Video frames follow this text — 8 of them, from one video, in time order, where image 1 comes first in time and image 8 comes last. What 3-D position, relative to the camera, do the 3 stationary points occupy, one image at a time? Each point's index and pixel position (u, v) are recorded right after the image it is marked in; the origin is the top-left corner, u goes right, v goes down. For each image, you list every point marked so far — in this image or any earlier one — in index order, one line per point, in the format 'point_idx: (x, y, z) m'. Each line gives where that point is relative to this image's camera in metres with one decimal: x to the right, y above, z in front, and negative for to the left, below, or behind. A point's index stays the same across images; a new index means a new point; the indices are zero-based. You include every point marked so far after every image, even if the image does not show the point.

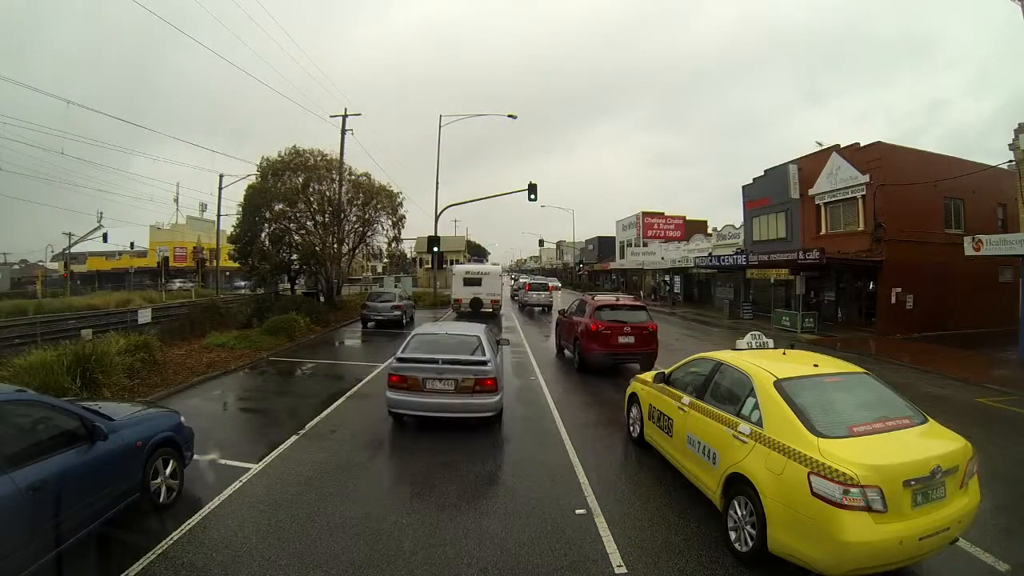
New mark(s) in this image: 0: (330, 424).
0: (-2.7, -2.0, +7.3) m
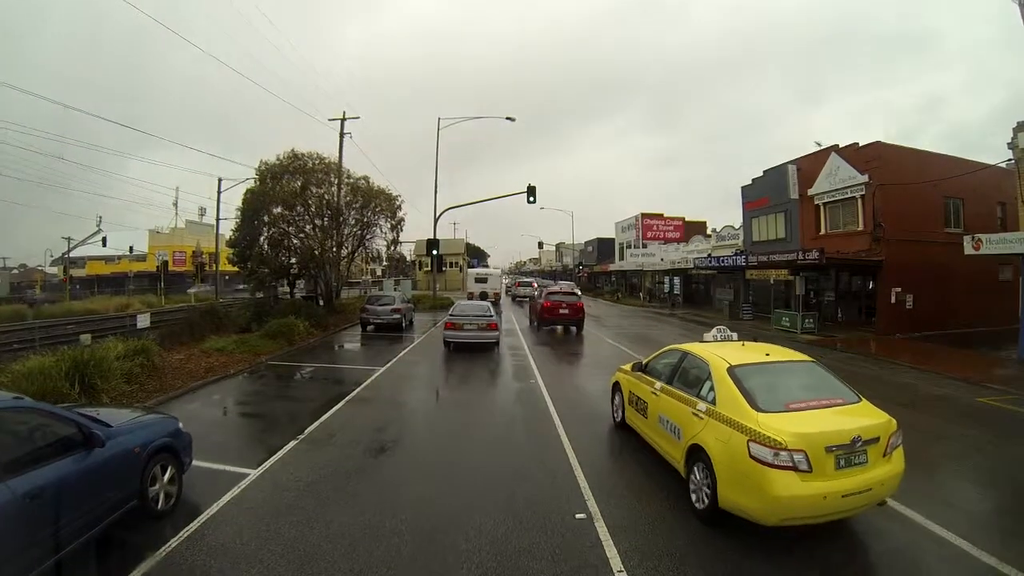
0: (-2.7, -2.0, +7.3) m
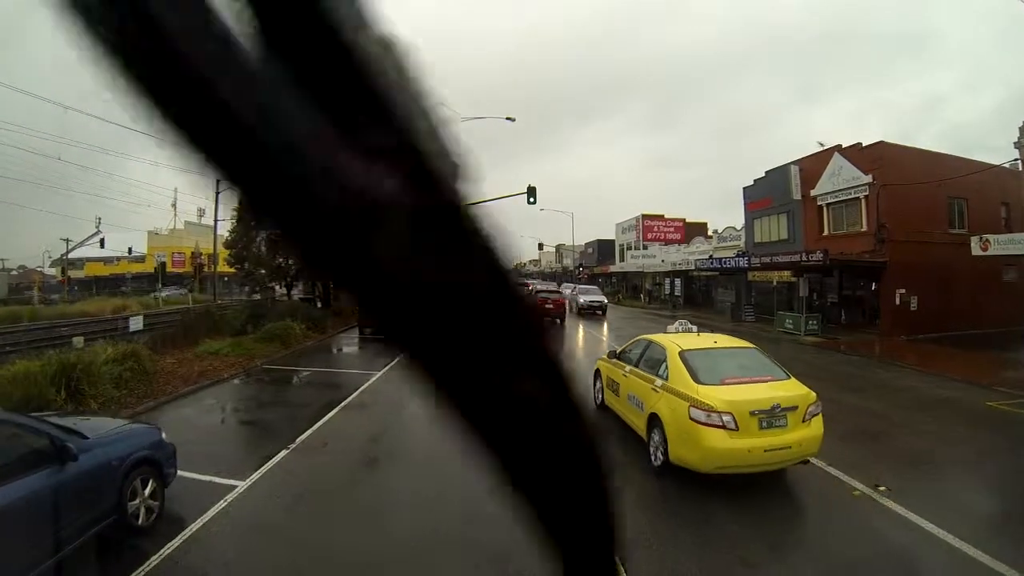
0: (-2.7, -2.1, +7.1) m
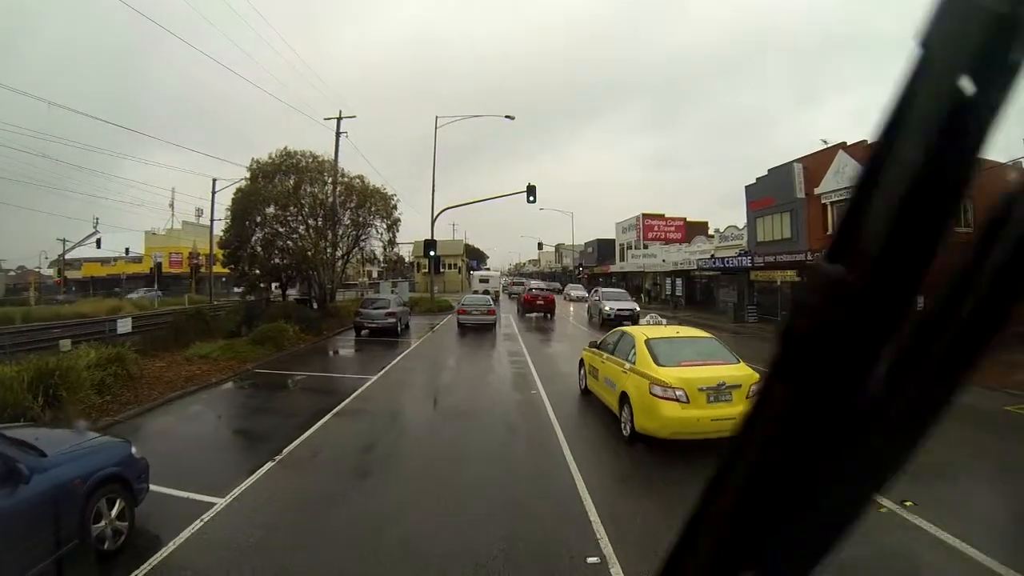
0: (-2.7, -2.1, +6.7) m
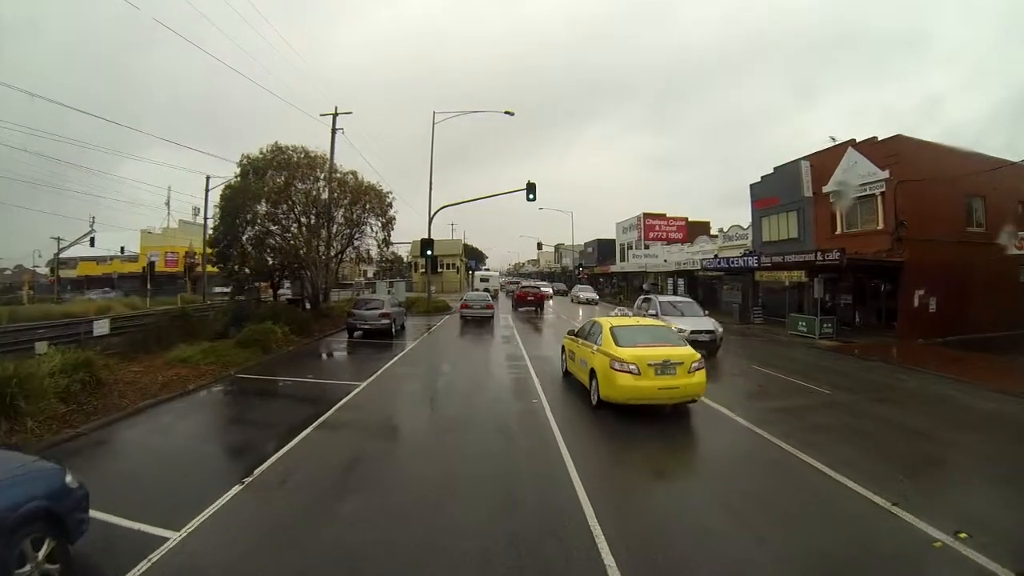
0: (-2.7, -2.1, +6.1) m
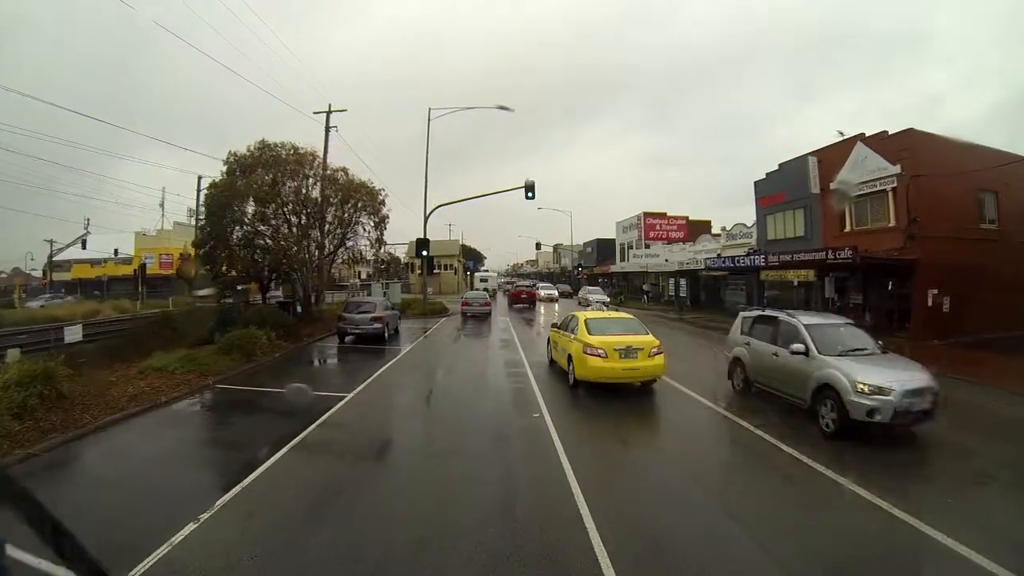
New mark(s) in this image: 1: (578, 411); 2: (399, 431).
0: (-2.7, -2.1, +5.5) m
1: (+1.2, -2.1, +9.0) m
2: (-1.7, -2.1, +7.6) m
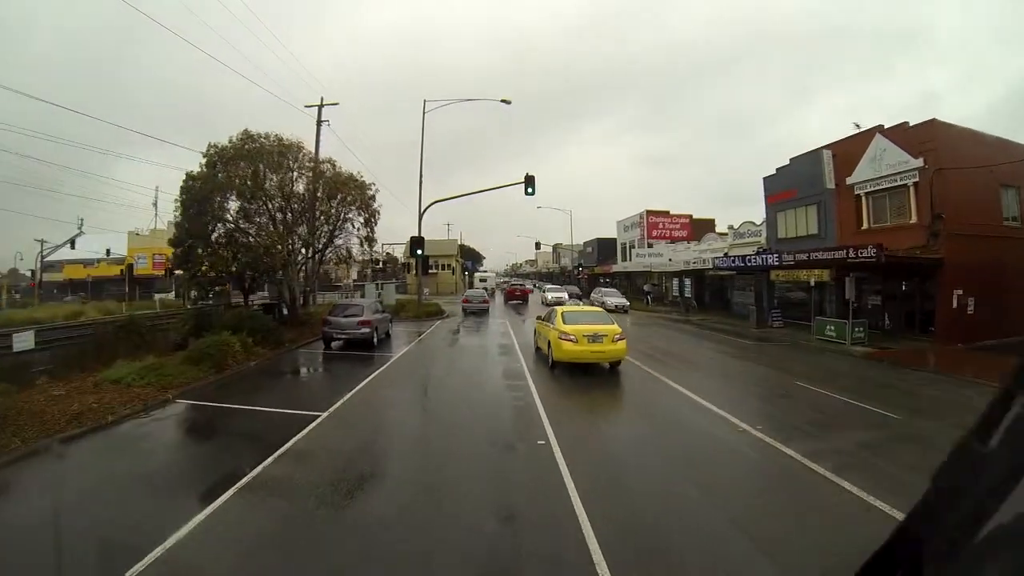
0: (-2.7, -2.2, +4.5) m
1: (+1.2, -2.1, +8.1) m
2: (-1.7, -2.1, +6.6) m
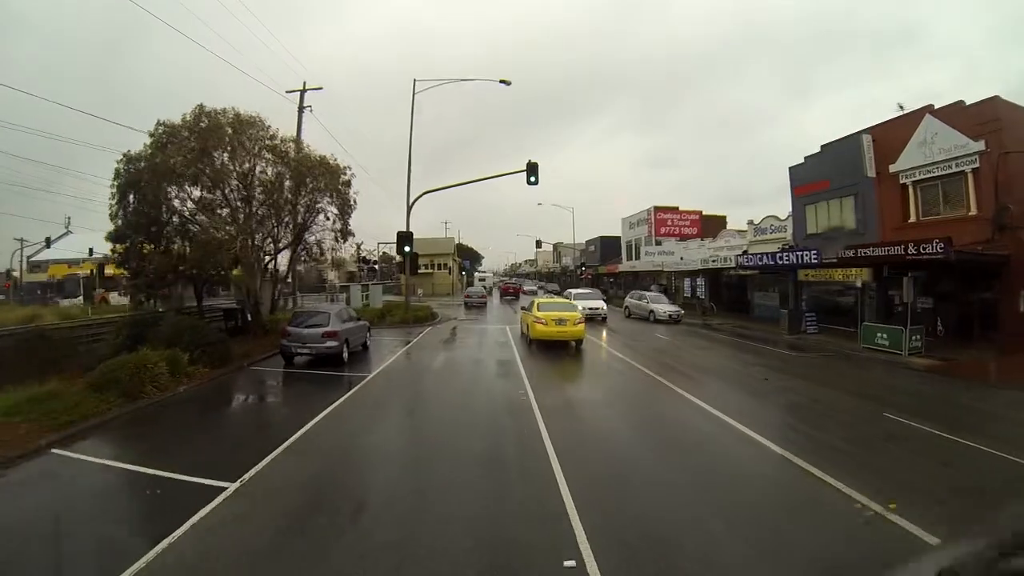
0: (-2.6, -2.2, +2.4) m
1: (+1.2, -2.2, +6.0) m
2: (-1.7, -2.2, +4.5) m
